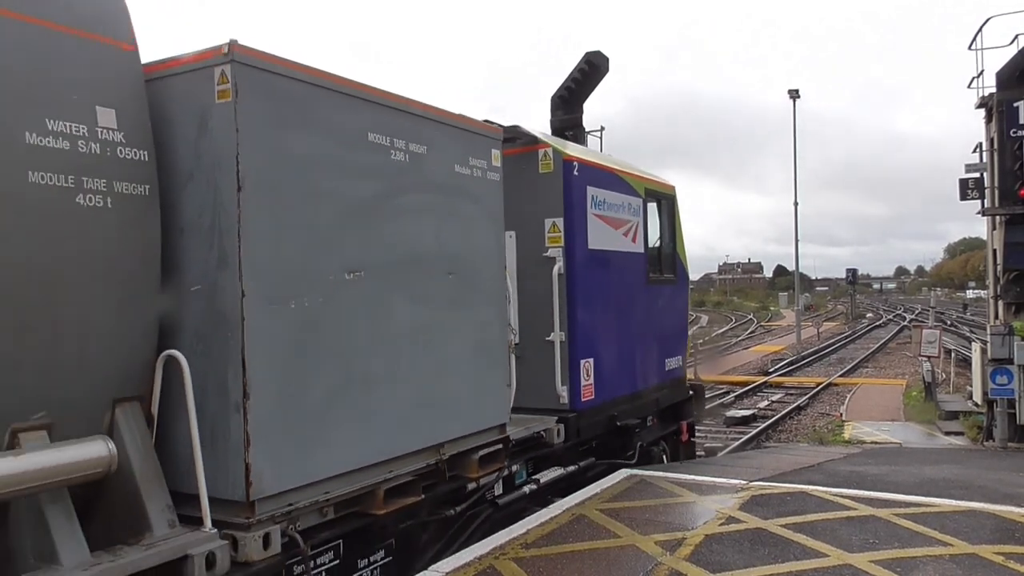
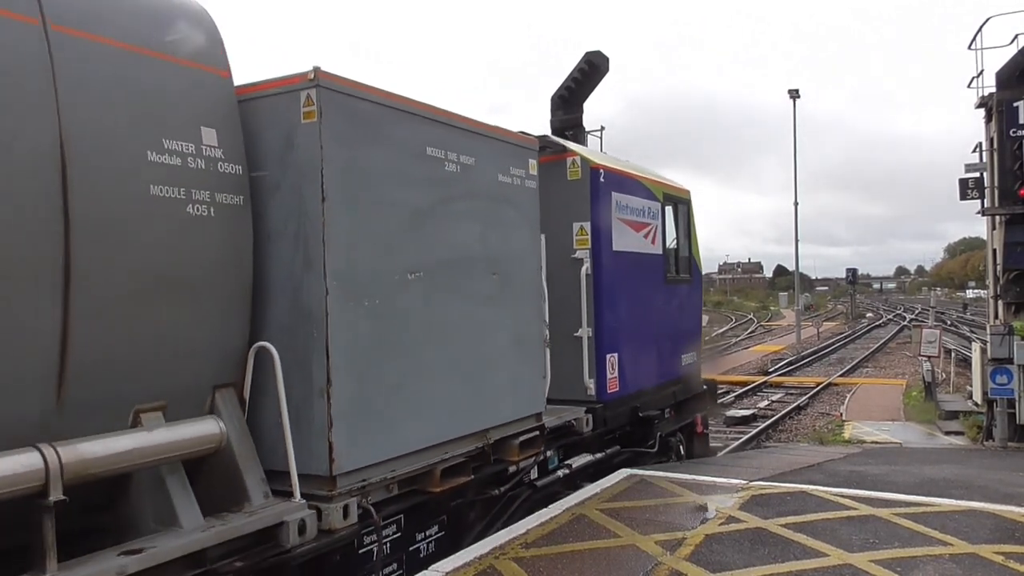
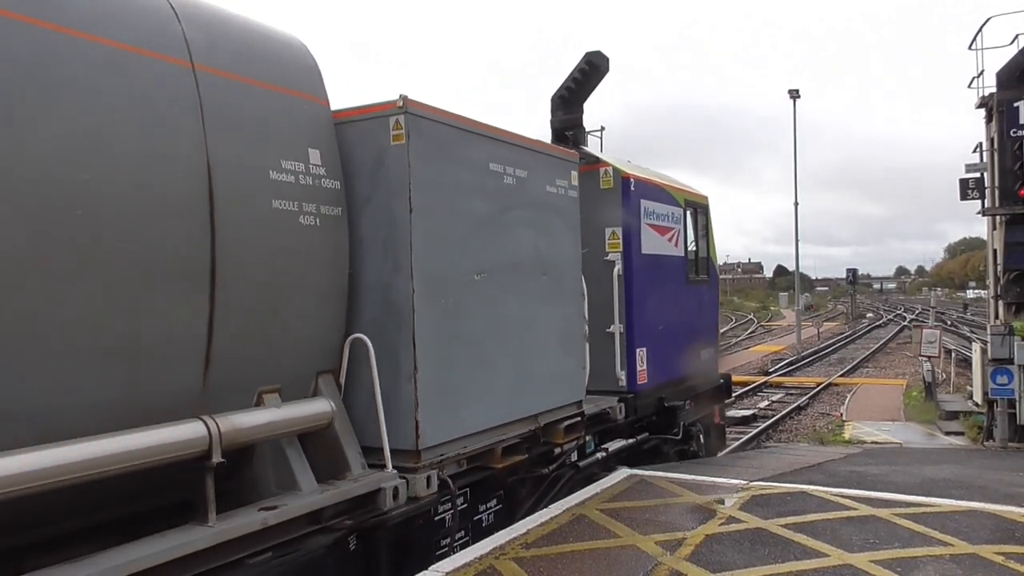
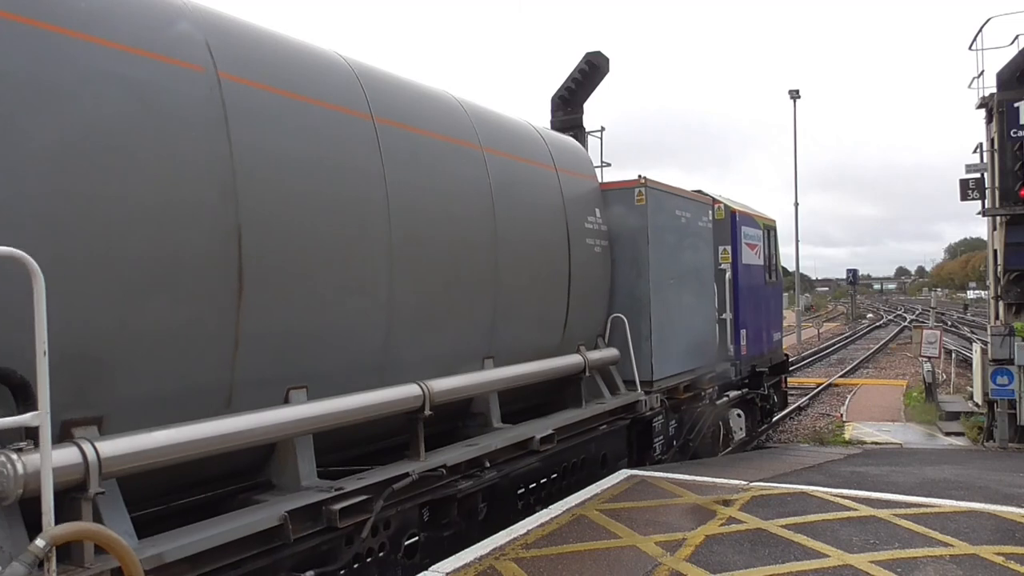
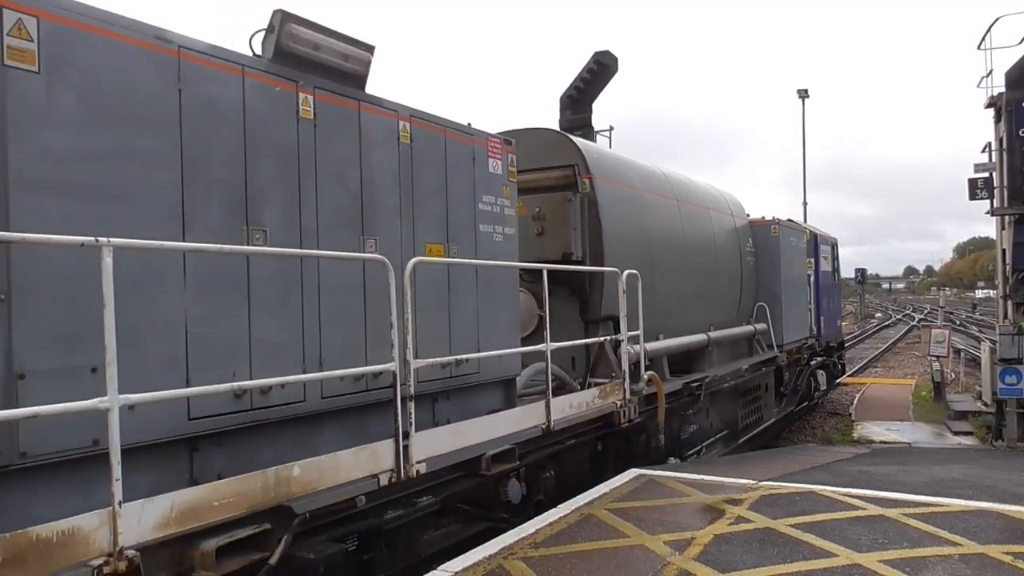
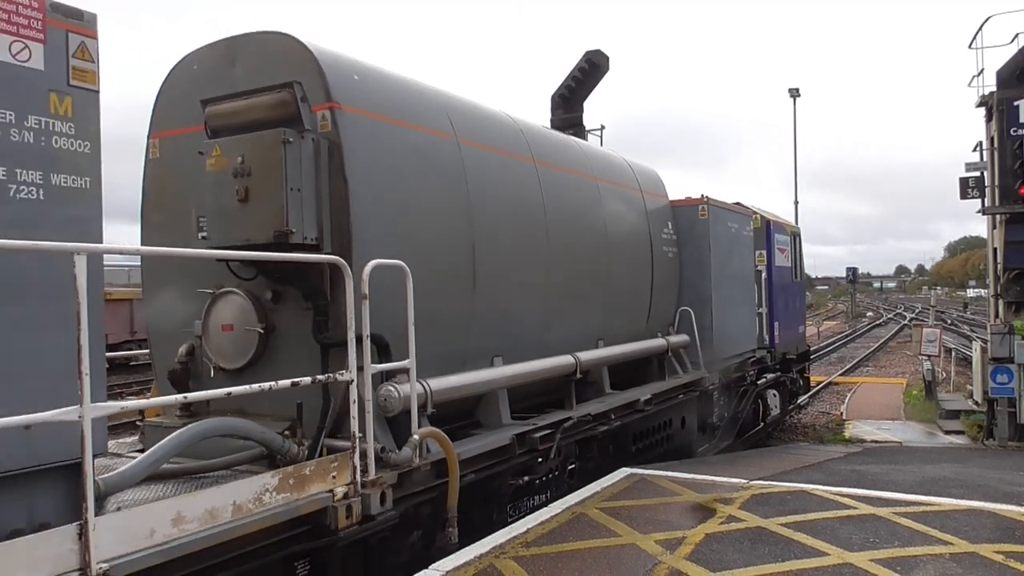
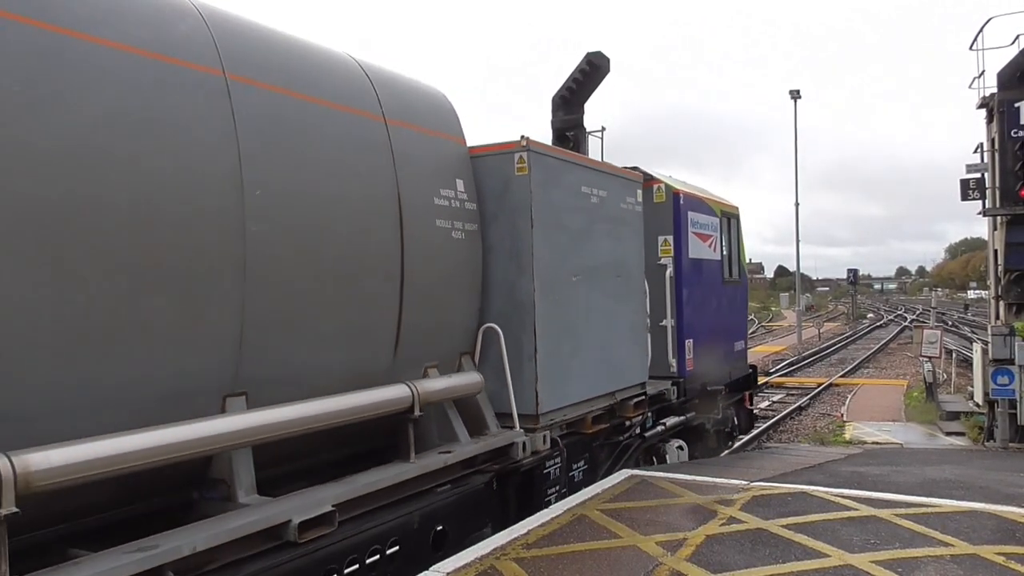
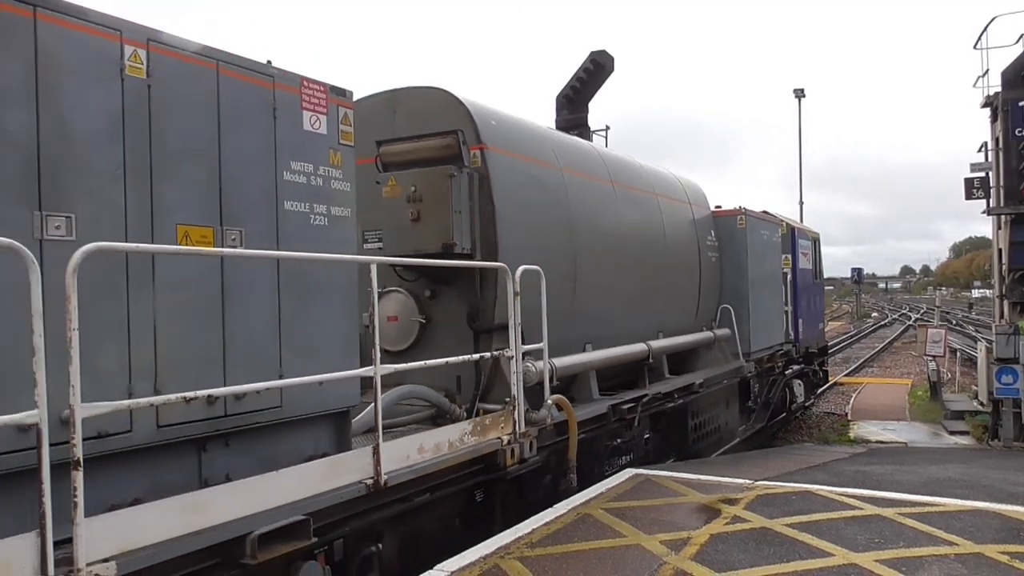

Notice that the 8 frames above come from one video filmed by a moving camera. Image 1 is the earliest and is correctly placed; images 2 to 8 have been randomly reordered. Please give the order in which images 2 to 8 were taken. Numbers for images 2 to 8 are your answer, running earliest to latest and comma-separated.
2, 3, 7, 4, 6, 8, 5
